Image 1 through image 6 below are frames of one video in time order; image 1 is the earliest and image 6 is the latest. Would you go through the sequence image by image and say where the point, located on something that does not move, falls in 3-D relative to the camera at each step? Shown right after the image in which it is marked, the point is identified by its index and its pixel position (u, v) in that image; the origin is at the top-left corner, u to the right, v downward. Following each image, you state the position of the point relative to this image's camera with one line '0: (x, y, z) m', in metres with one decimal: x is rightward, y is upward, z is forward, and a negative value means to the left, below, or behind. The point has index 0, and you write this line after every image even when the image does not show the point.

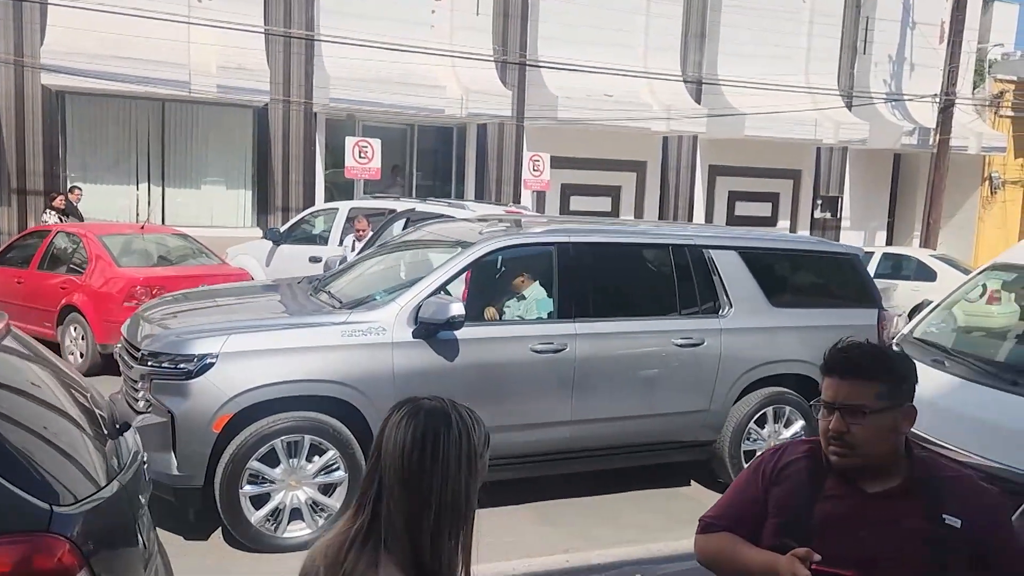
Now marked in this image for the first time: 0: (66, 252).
0: (-4.5, +0.4, +8.7) m
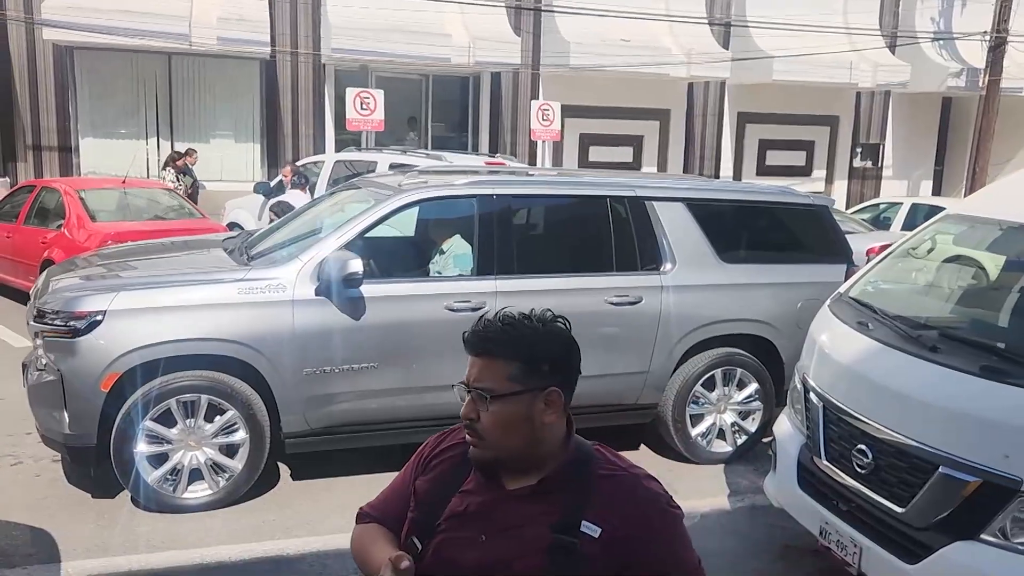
0: (-4.7, +0.8, +8.7) m
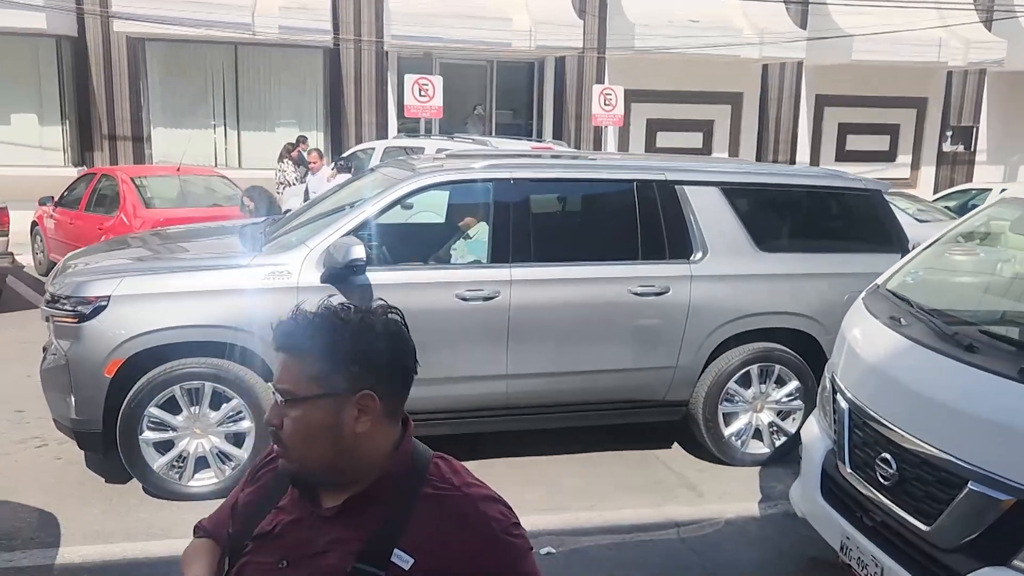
0: (-4.2, +1.0, +9.0) m
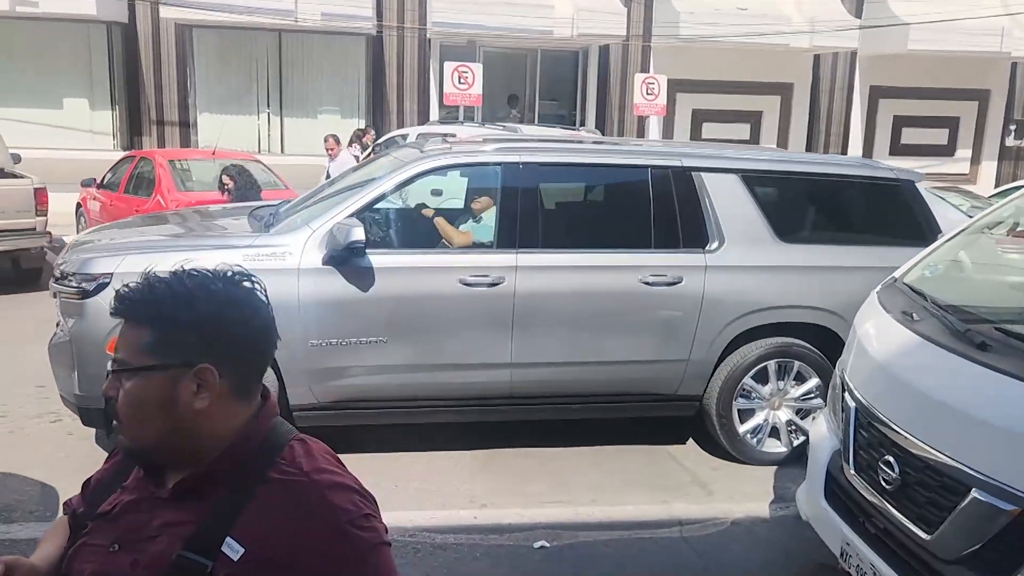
0: (-3.9, +1.2, +9.1) m
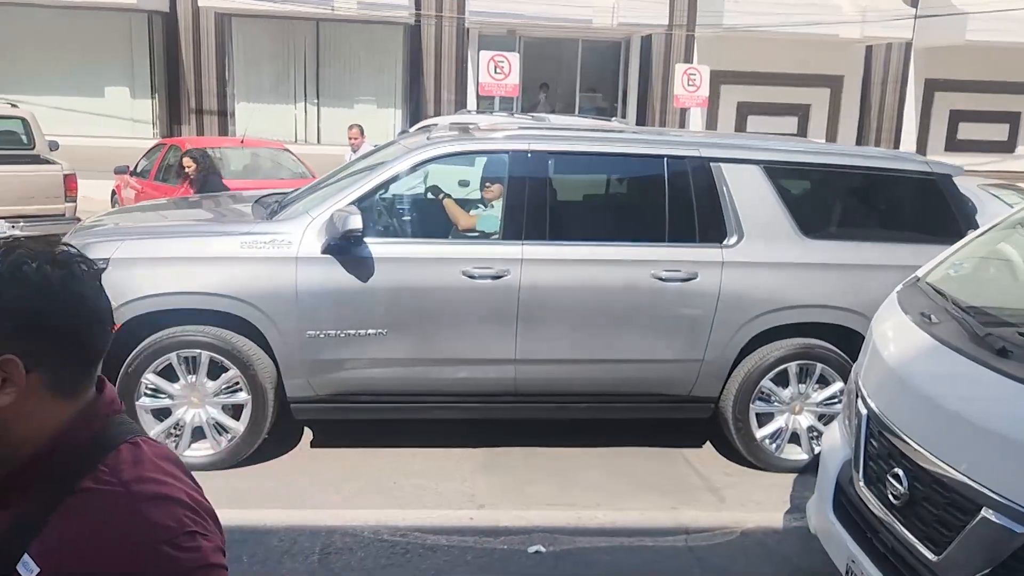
0: (-3.5, +1.3, +9.1) m
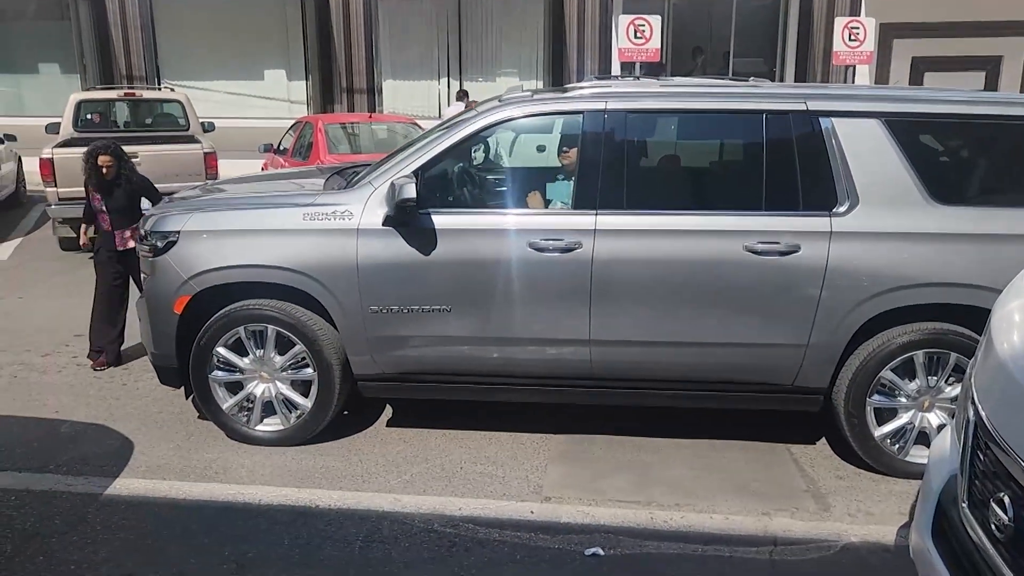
0: (-2.2, +1.6, +9.3) m
